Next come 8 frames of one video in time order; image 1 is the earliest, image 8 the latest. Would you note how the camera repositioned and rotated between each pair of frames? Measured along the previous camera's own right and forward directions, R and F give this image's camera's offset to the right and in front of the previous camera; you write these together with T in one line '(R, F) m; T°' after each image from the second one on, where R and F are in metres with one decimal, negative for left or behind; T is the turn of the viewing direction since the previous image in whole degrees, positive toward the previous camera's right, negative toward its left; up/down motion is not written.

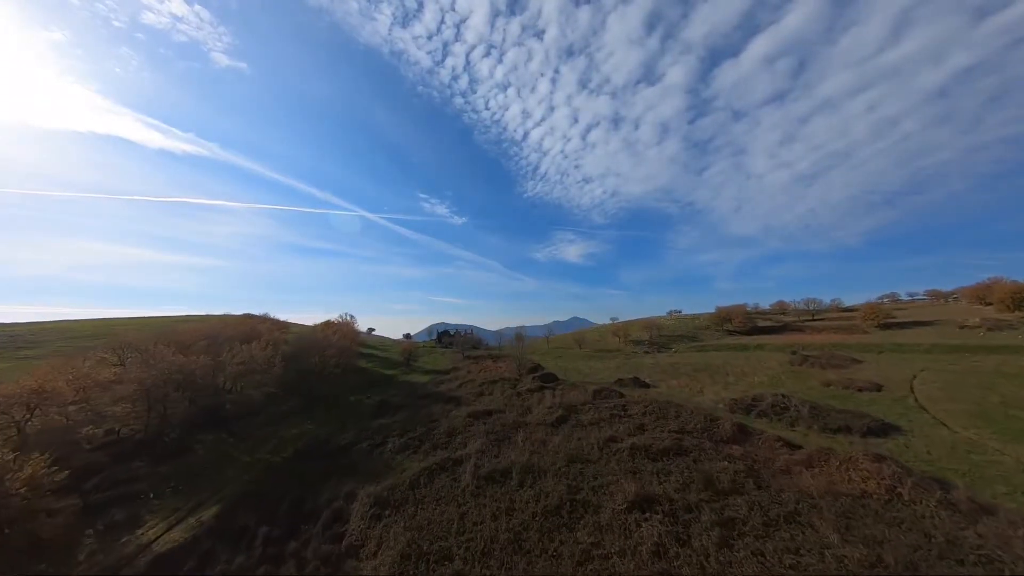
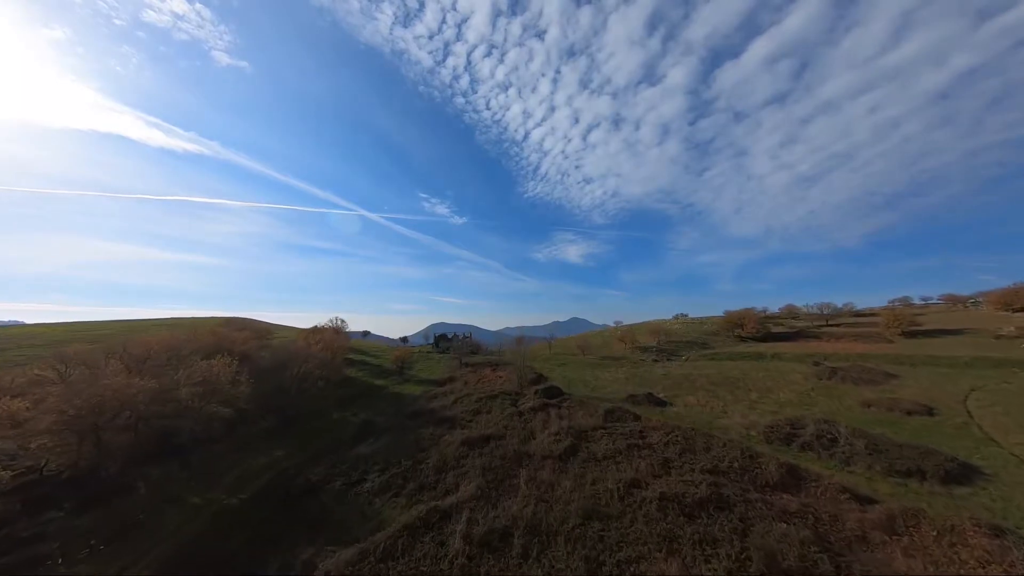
(-0.2, +5.9) m; 0°
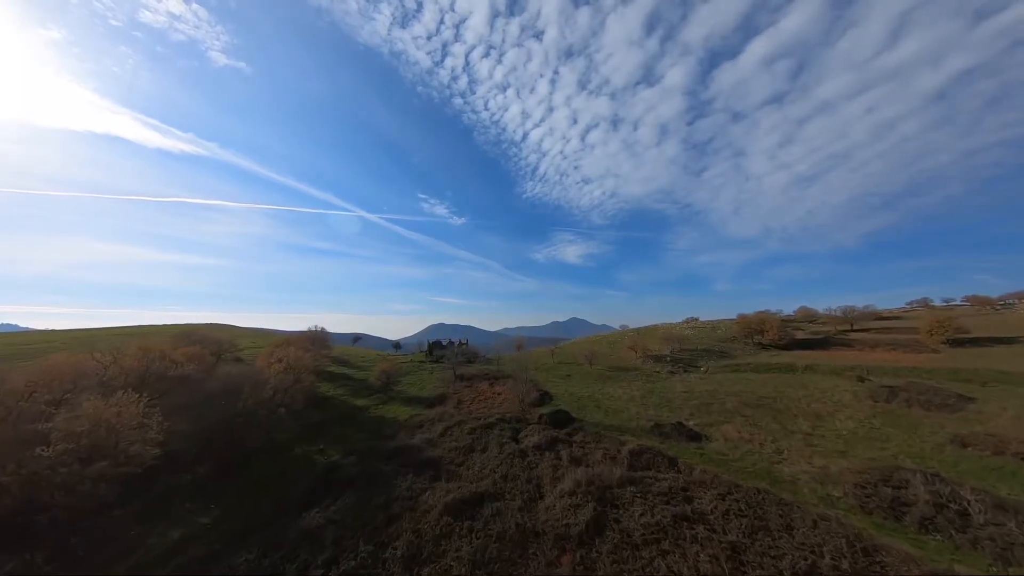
(-0.1, +9.9) m; 0°
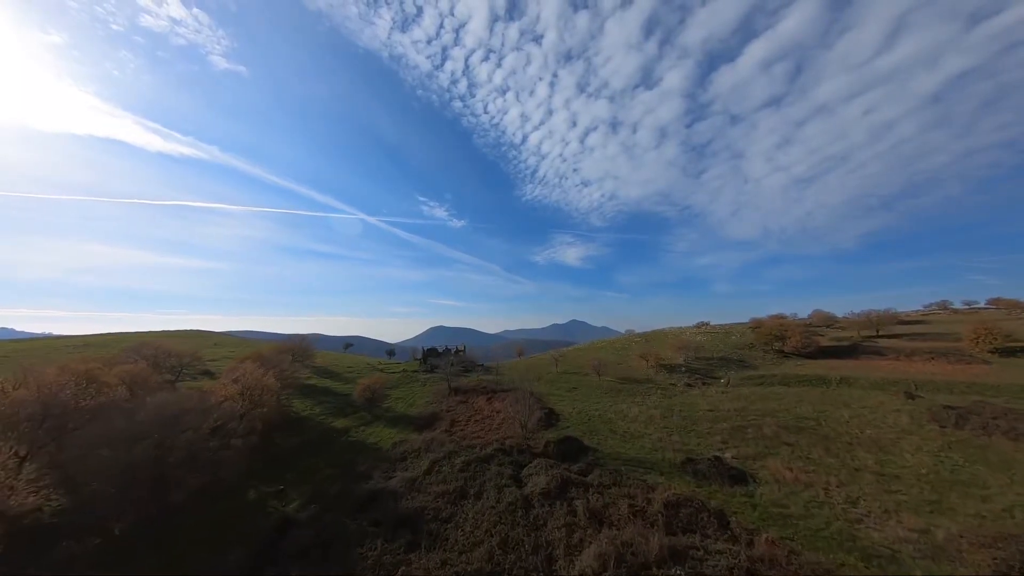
(-0.1, +8.1) m; 0°
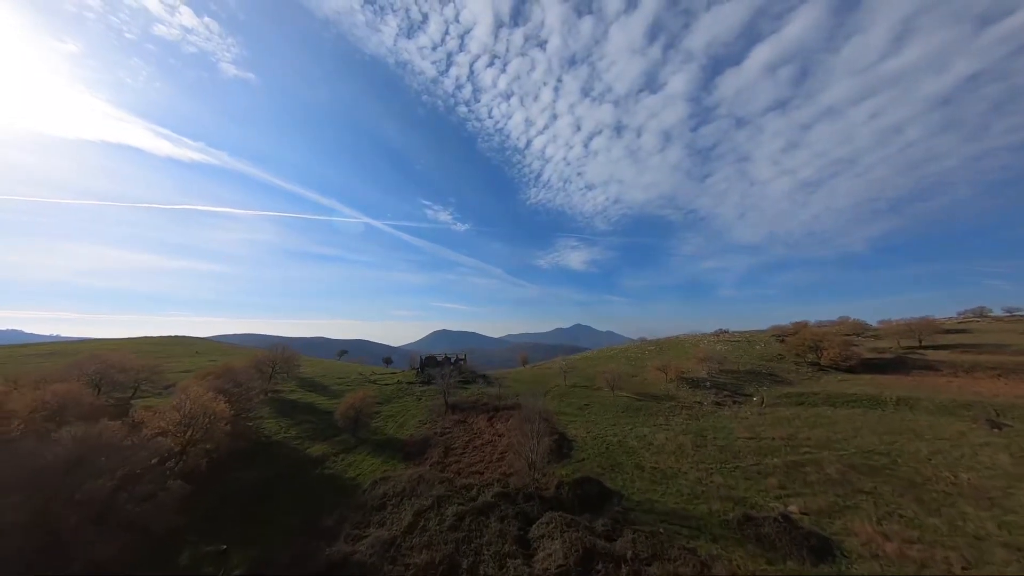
(-0.3, +8.4) m; -1°
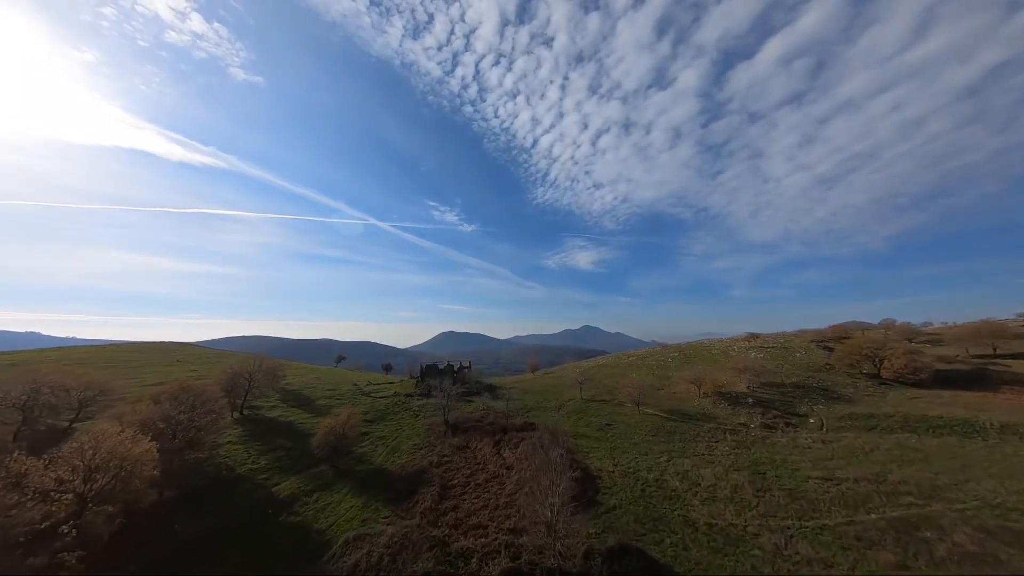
(-0.5, +9.8) m; -1°
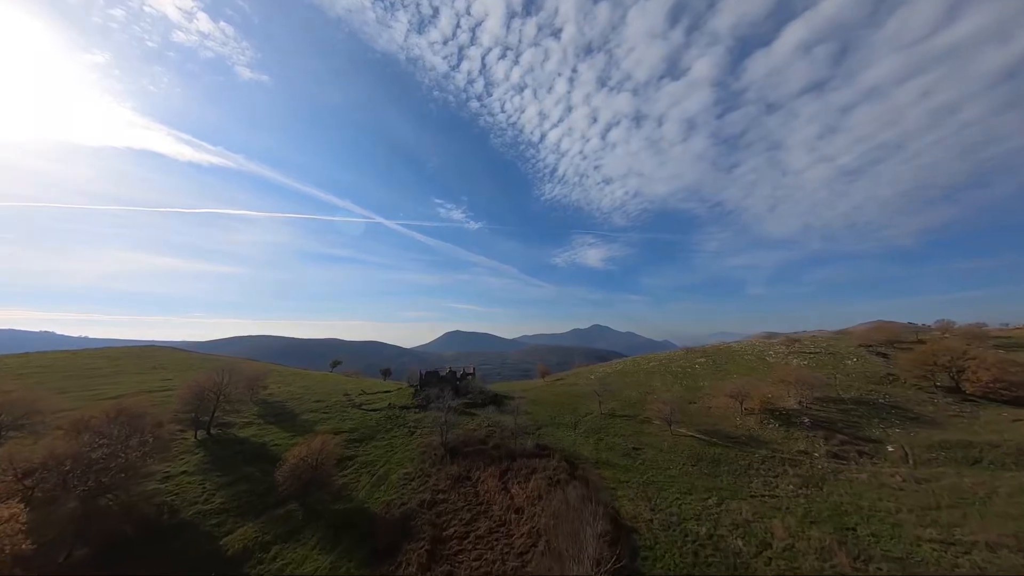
(-0.3, +9.7) m; -1°
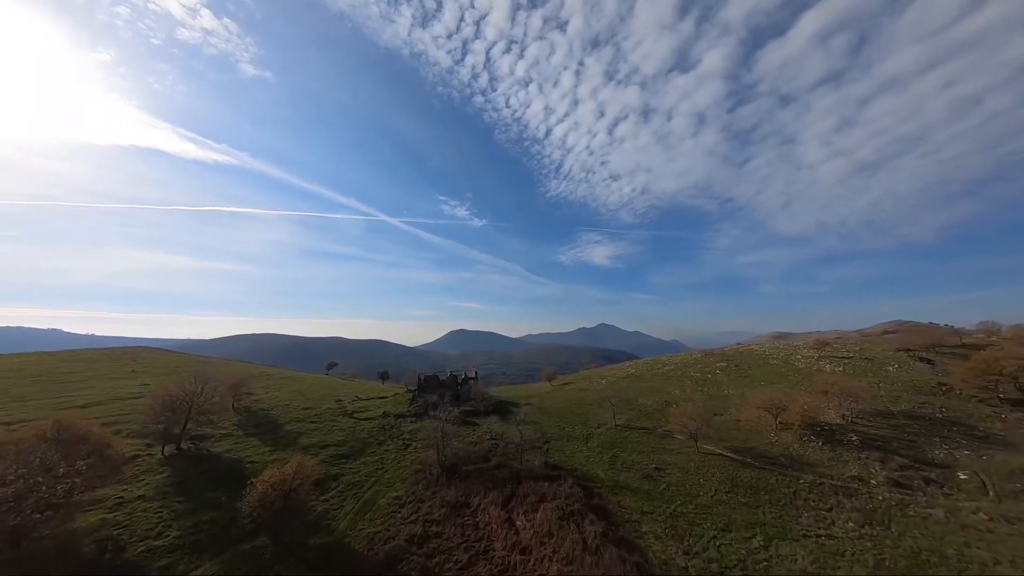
(-0.1, +6.4) m; -1°
